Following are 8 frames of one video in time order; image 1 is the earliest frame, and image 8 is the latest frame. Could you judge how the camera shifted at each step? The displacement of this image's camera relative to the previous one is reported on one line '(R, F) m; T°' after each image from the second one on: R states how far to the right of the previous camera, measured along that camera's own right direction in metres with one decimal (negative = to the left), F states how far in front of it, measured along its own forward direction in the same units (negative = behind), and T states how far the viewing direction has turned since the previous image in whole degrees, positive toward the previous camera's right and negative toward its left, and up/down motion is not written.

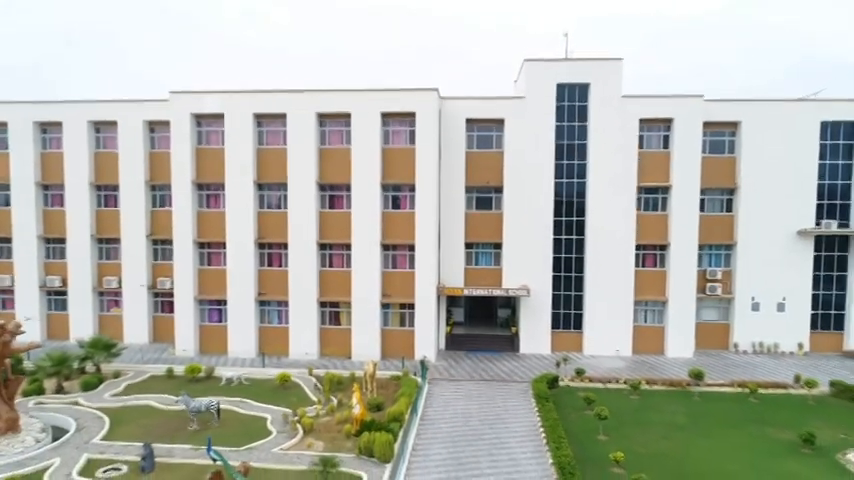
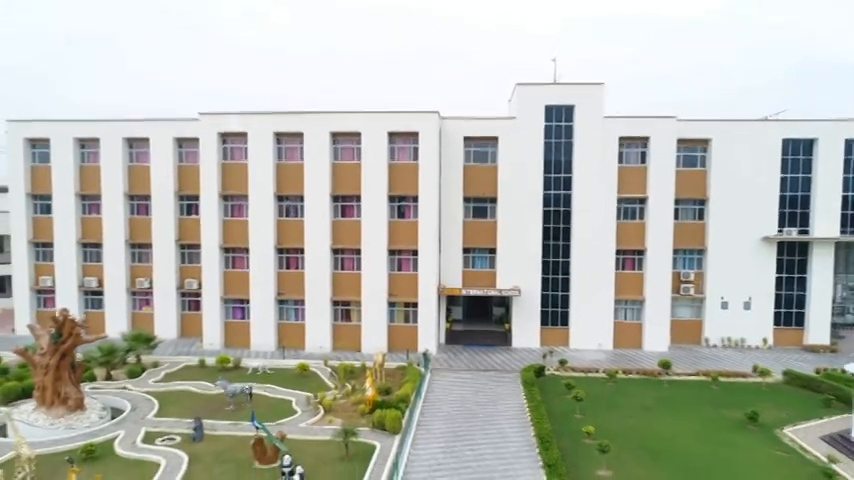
(-0.1, -2.1) m; 0°
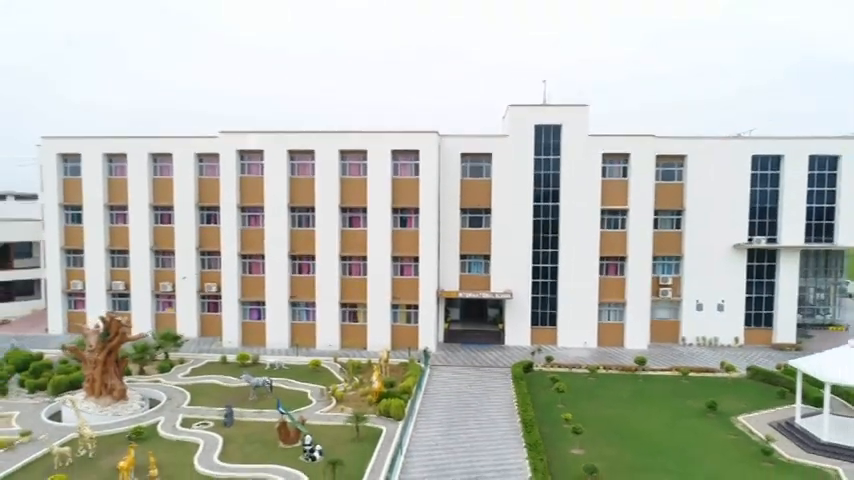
(0.0, -2.0) m; 0°
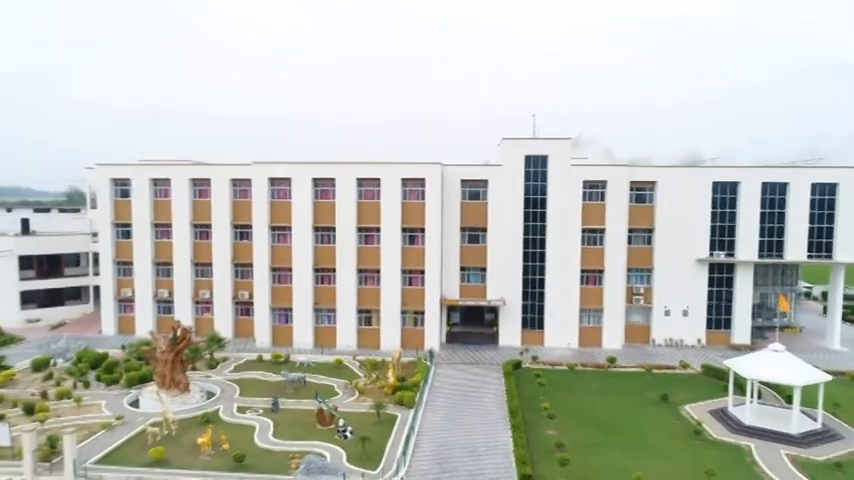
(-0.2, -3.6) m; 0°
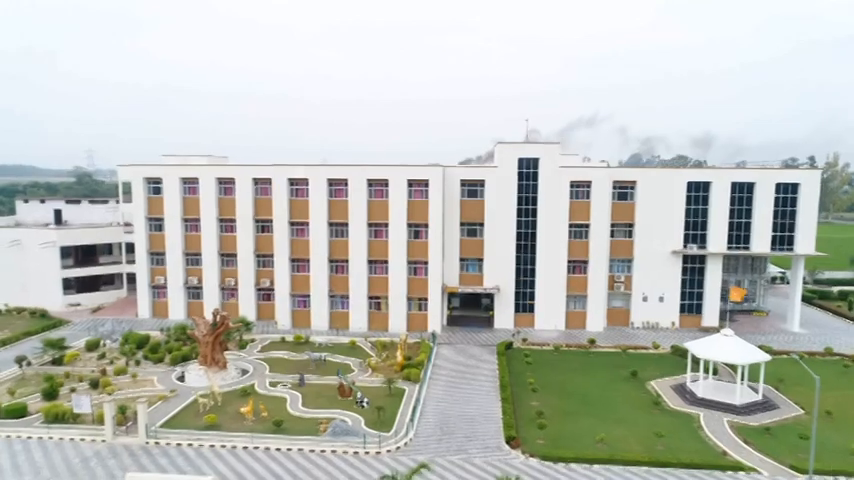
(-0.1, -3.0) m; 0°
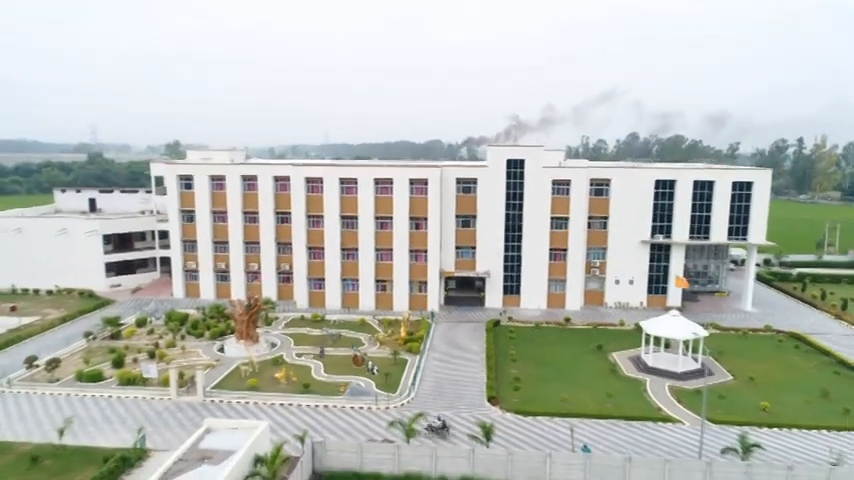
(+0.1, -4.2) m; 0°
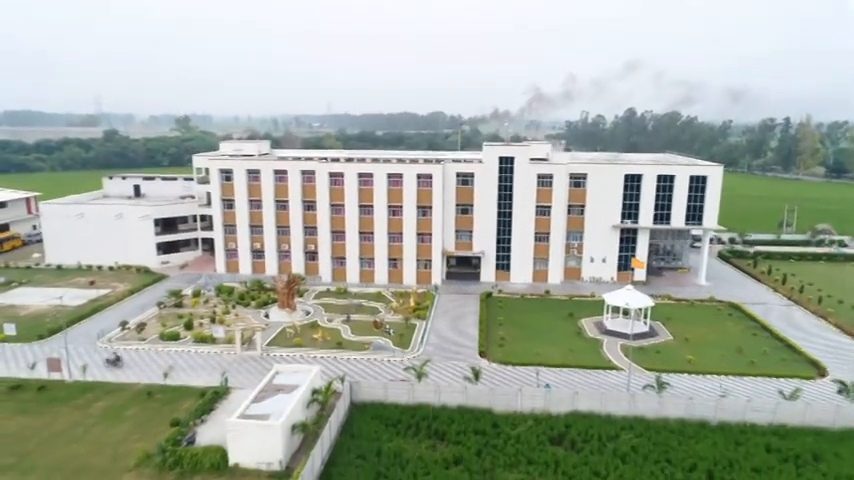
(-0.1, -6.2) m; 0°
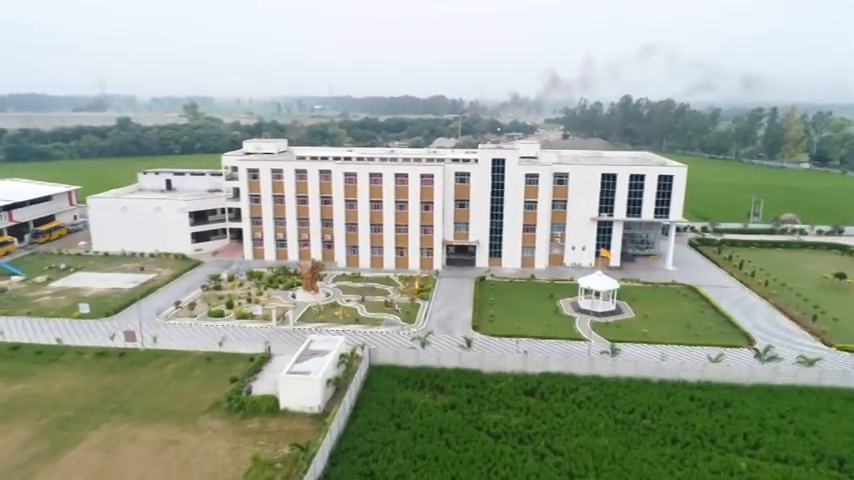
(-0.1, -5.9) m; 0°
